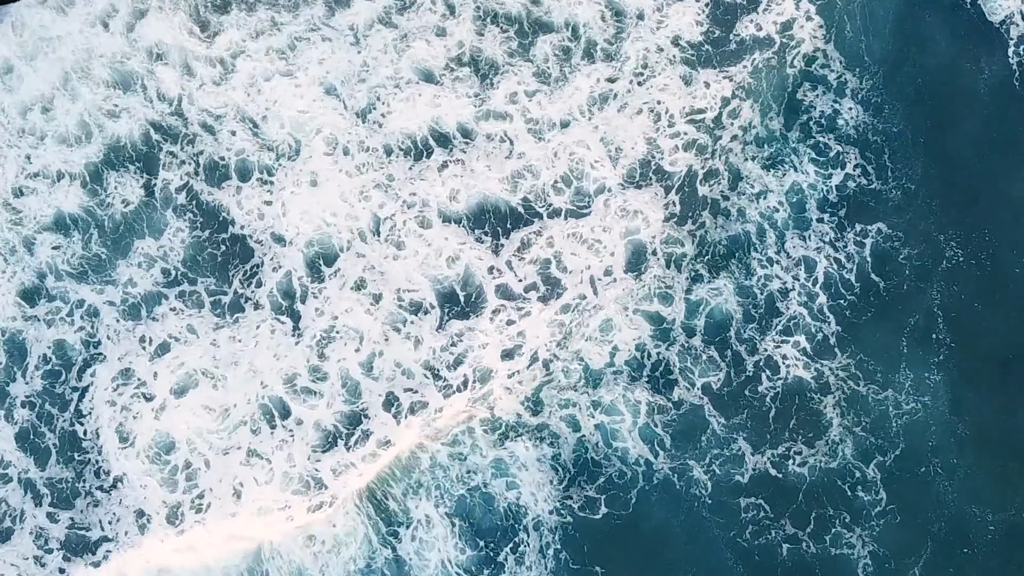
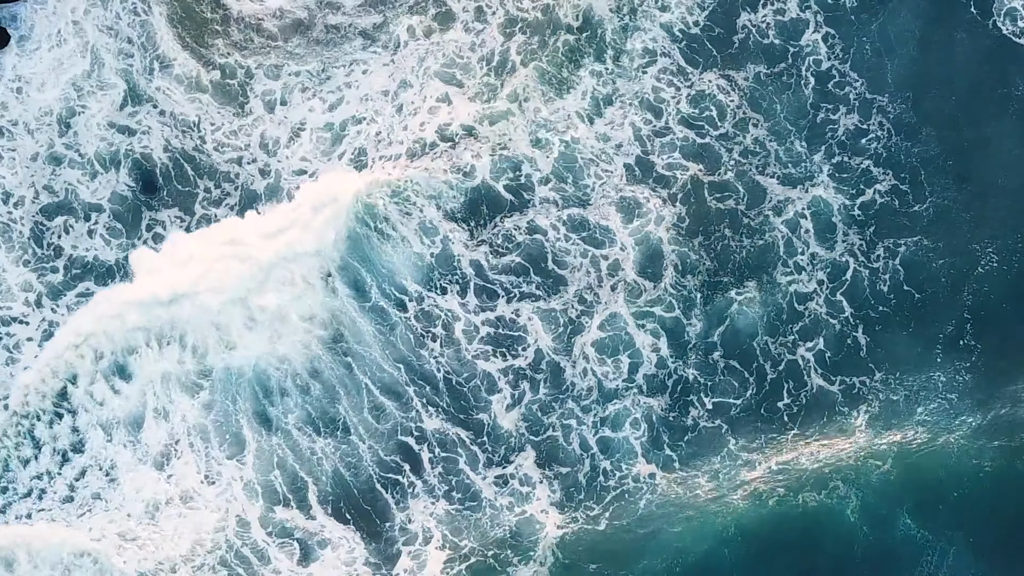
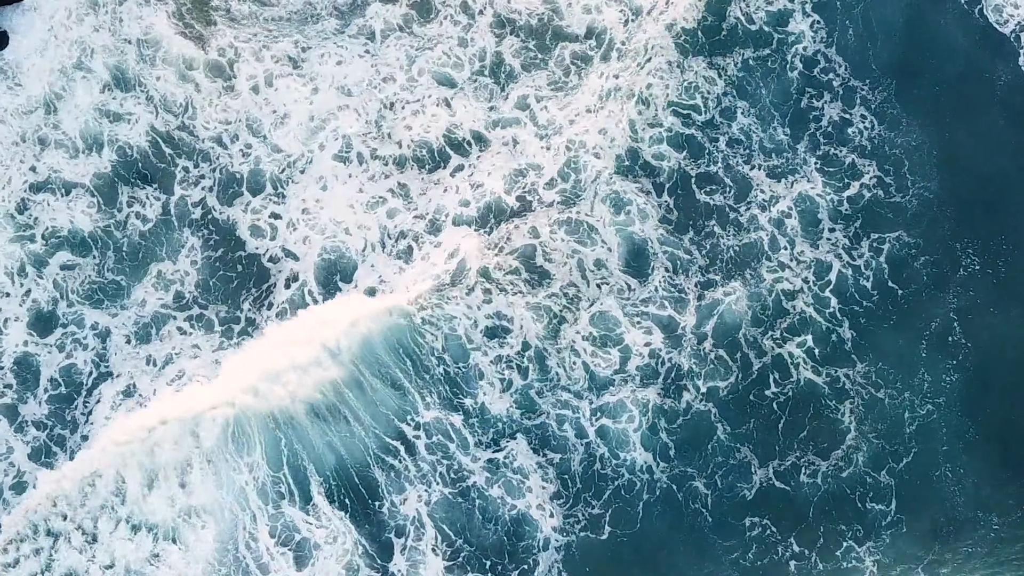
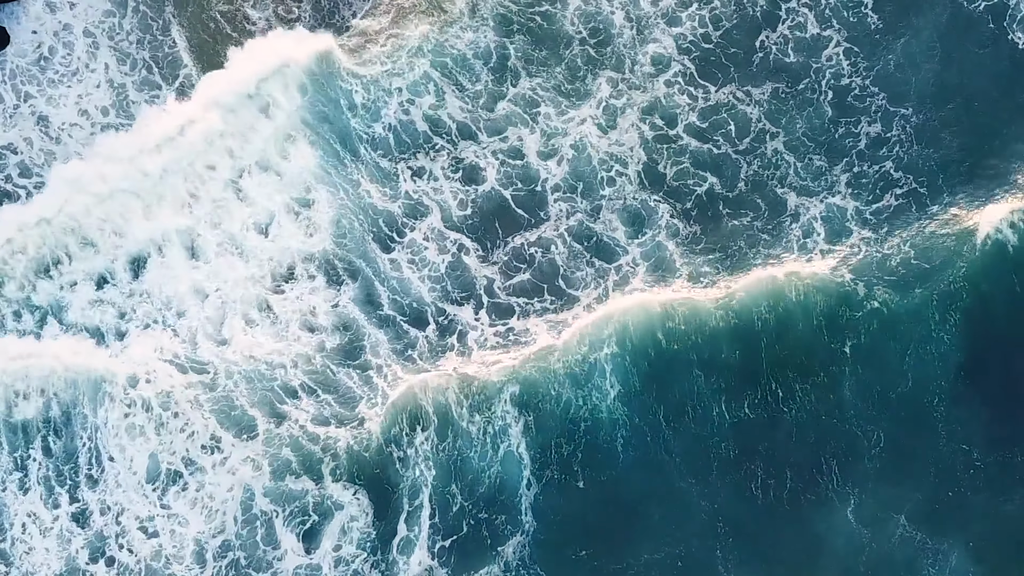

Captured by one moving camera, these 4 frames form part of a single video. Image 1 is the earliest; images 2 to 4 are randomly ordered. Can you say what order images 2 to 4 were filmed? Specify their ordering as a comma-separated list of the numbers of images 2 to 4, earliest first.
3, 2, 4
